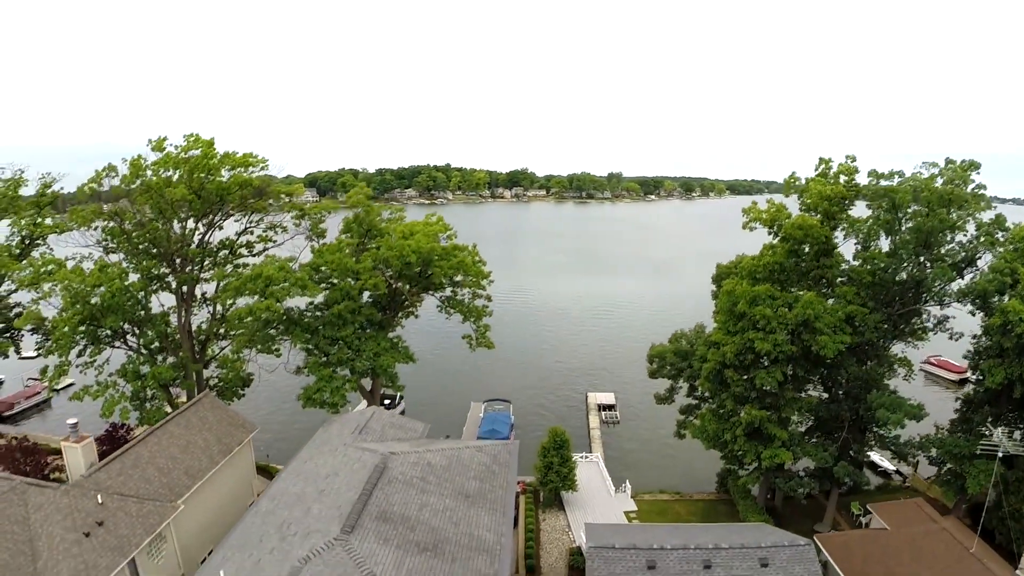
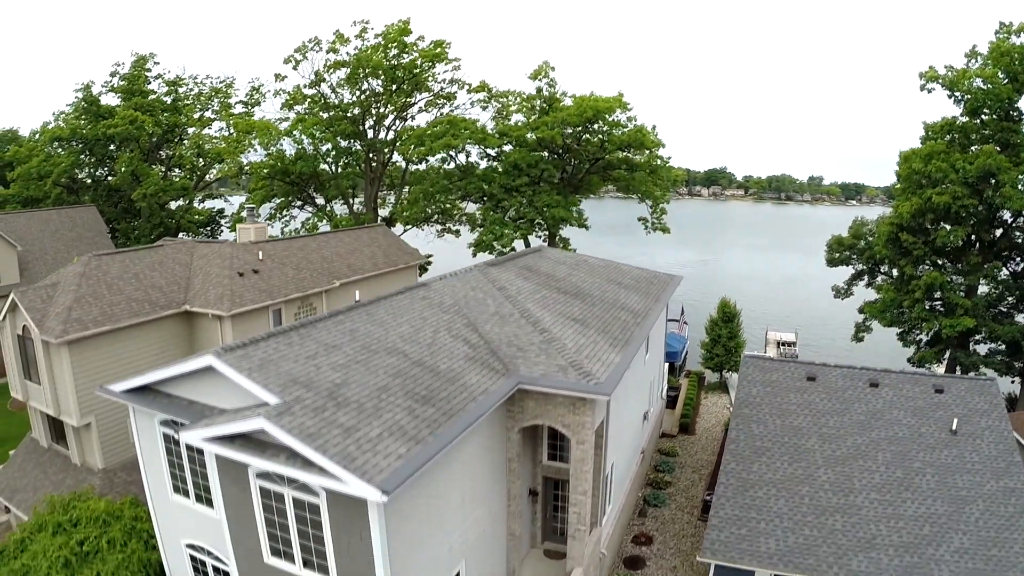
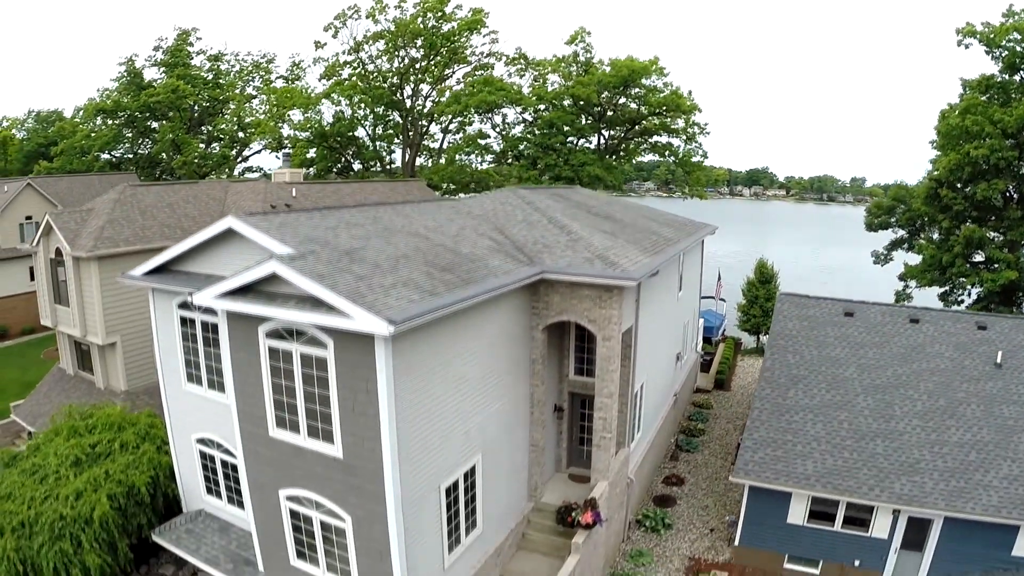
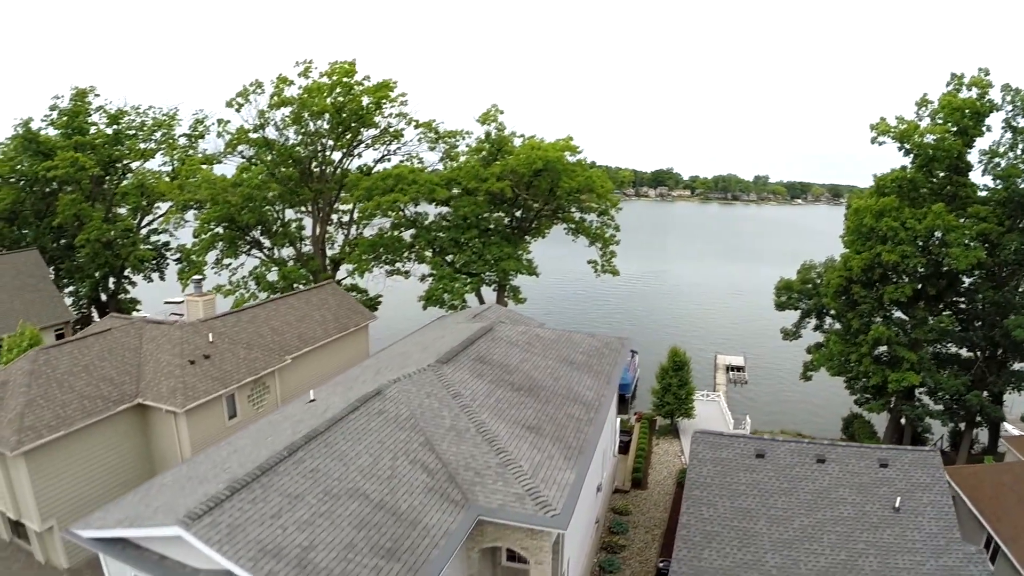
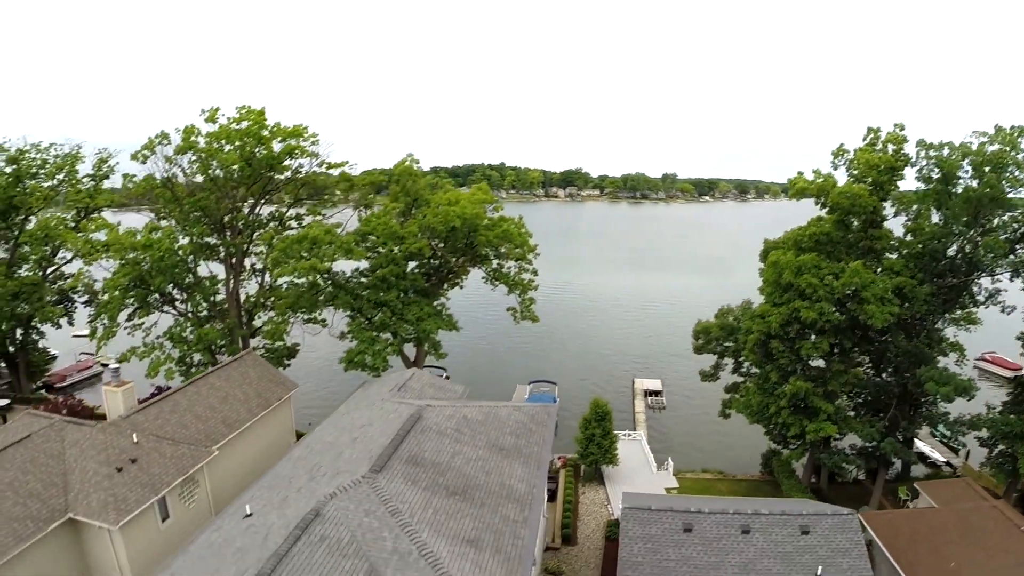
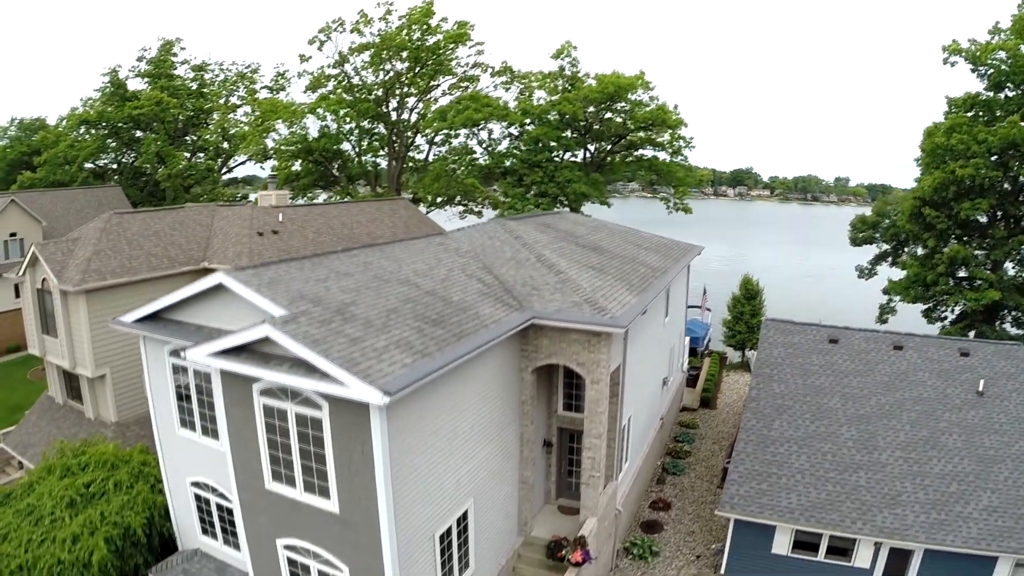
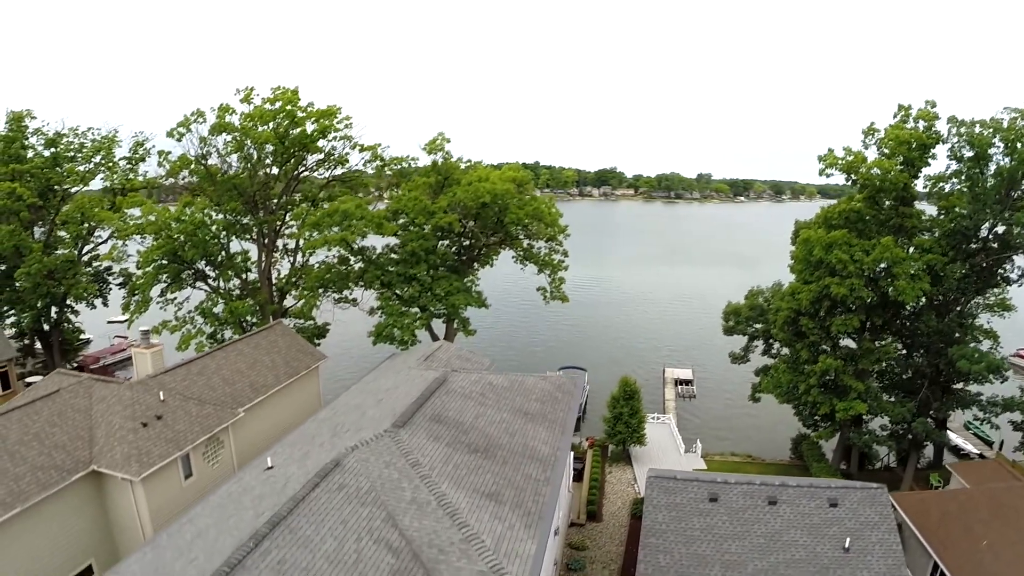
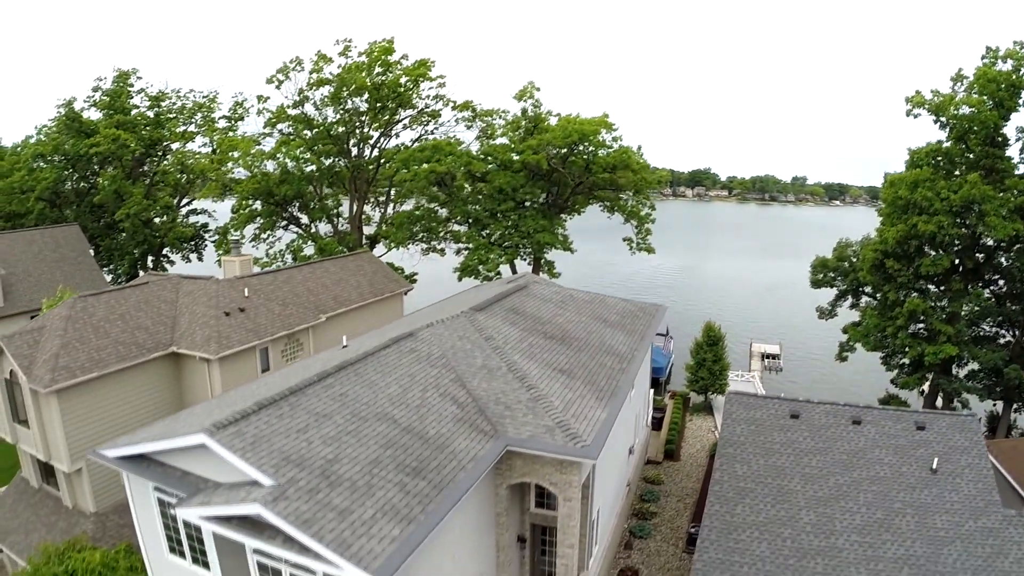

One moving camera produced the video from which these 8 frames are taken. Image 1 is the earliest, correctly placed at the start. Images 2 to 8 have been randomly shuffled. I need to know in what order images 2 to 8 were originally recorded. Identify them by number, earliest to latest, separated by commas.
5, 7, 4, 8, 2, 6, 3
